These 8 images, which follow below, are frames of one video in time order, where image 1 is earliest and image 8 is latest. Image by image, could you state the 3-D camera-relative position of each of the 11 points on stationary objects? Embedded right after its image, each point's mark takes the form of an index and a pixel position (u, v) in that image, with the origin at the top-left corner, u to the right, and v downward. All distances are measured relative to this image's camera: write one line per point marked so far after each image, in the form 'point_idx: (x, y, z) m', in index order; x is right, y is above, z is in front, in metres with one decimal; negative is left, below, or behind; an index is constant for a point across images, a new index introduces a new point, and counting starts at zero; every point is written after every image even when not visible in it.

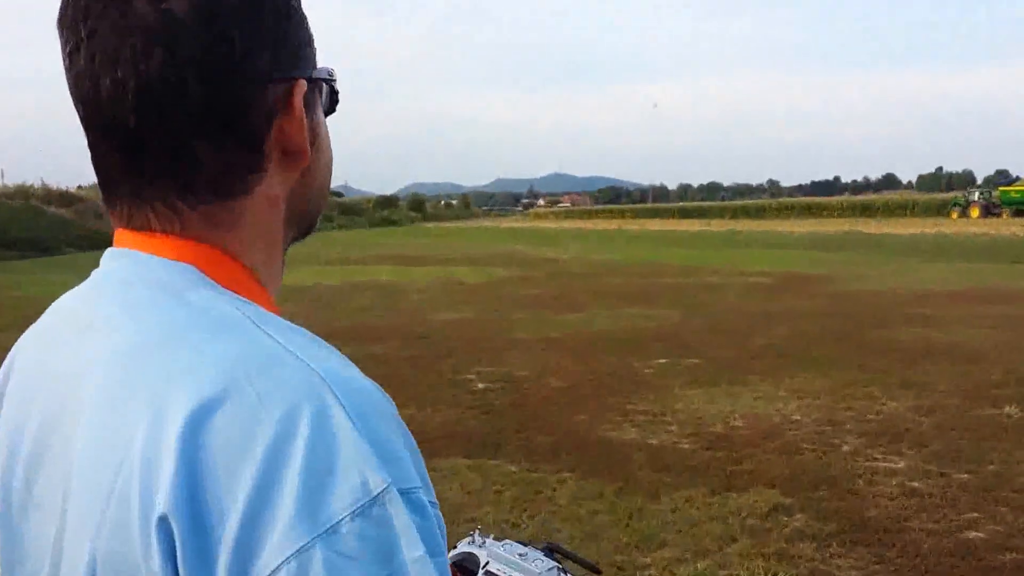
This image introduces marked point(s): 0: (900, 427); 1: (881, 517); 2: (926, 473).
0: (+3.2, -1.2, +8.2) m
1: (+2.3, -1.4, +6.1) m
2: (+3.0, -1.3, +7.1) m
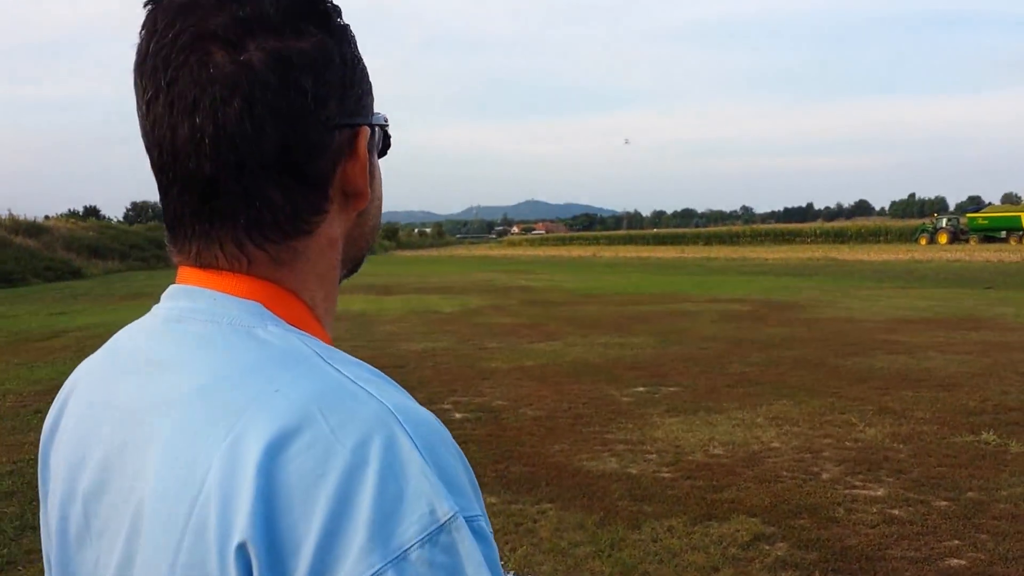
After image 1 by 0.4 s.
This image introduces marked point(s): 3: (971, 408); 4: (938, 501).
0: (+3.1, -1.4, +8.2) m
1: (+2.2, -1.6, +6.2) m
2: (+2.9, -1.5, +7.2) m
3: (+4.8, -1.3, +10.3) m
4: (+3.1, -1.6, +7.2) m
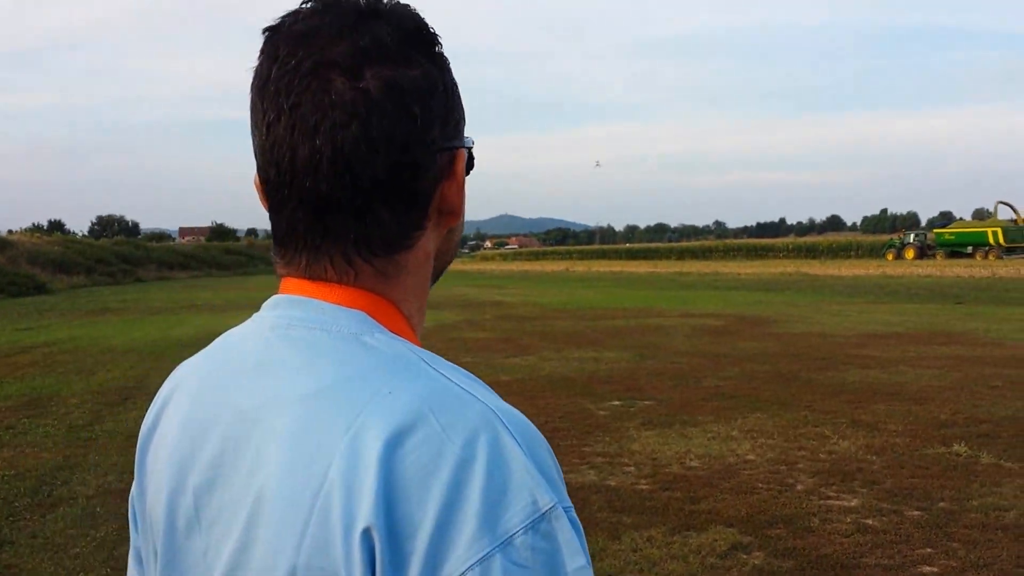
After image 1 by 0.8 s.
0: (+2.9, -1.5, +8.3) m
1: (+2.1, -1.7, +6.3) m
2: (+2.7, -1.6, +7.3) m
3: (+4.6, -1.4, +10.5) m
4: (+3.0, -1.7, +7.4) m
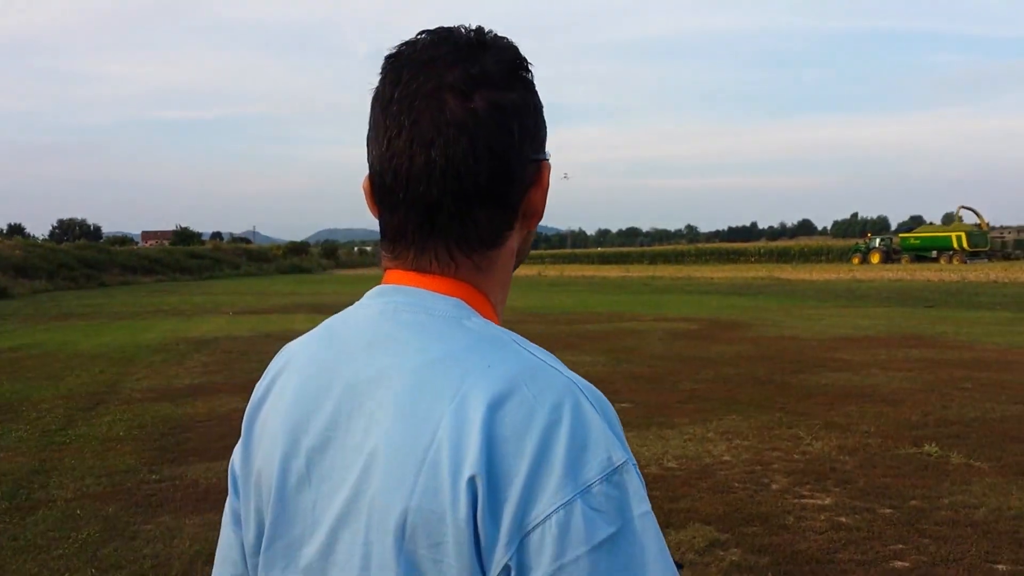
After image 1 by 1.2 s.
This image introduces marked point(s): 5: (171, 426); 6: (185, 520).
0: (+2.7, -1.5, +8.5) m
1: (+1.9, -1.7, +6.4) m
2: (+2.6, -1.7, +7.4) m
3: (+4.3, -1.4, +10.7) m
4: (+2.8, -1.7, +7.5) m
5: (-3.0, -1.2, +8.3) m
6: (-2.1, -1.5, +6.3) m
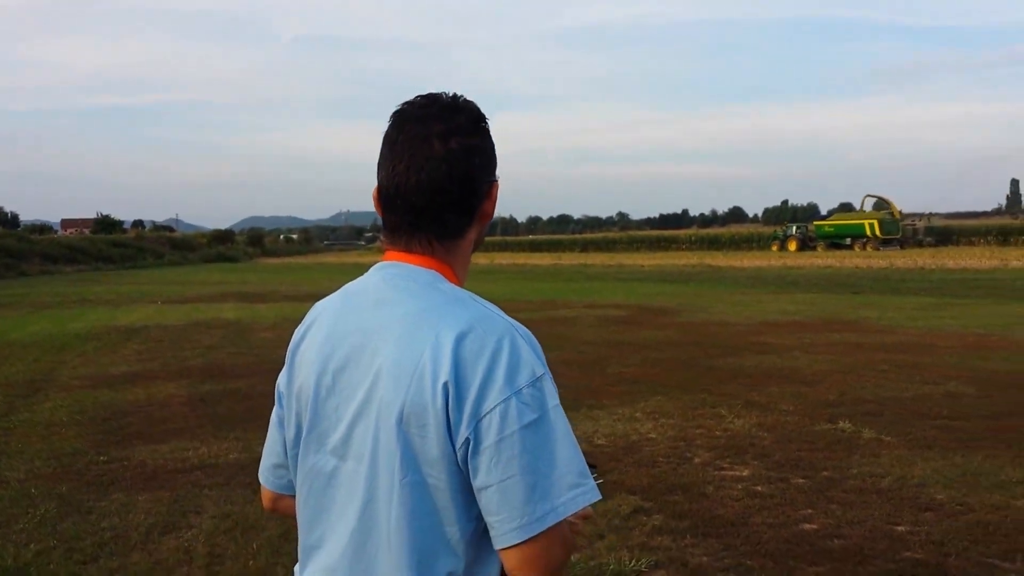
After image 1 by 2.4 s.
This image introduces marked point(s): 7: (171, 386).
0: (+2.1, -1.4, +9.1) m
1: (+1.5, -1.6, +6.9) m
2: (+2.1, -1.5, +8.0) m
3: (+3.6, -1.3, +11.3) m
4: (+2.3, -1.6, +8.1) m
5: (-3.5, -1.1, +8.5) m
6: (-2.5, -1.4, +6.6) m
7: (-3.2, -0.9, +9.4) m
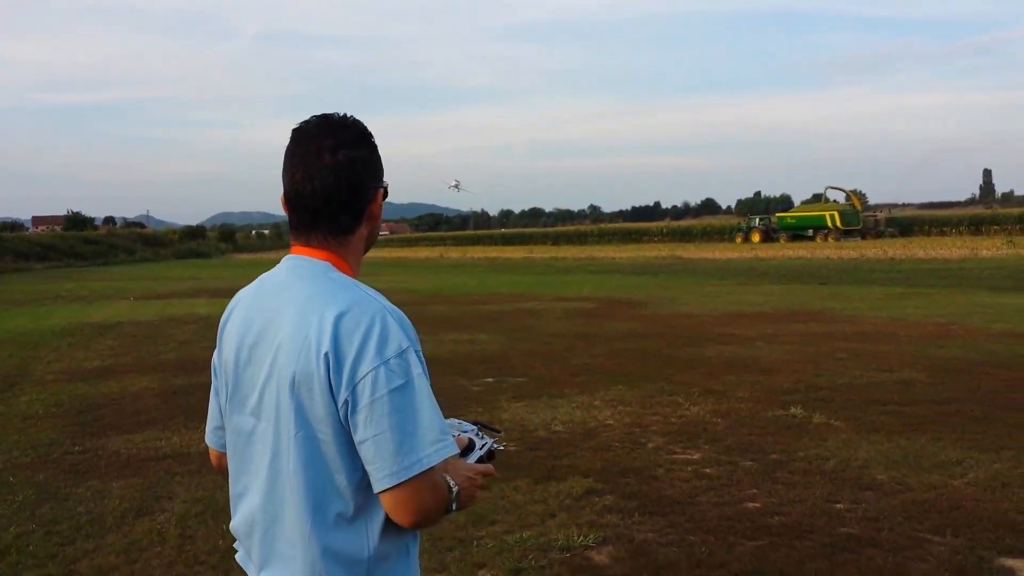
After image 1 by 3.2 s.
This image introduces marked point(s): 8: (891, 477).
0: (+1.8, -1.3, +9.5) m
1: (+1.2, -1.5, +7.3) m
2: (+1.8, -1.5, +8.4) m
3: (+3.2, -1.2, +11.8) m
4: (+2.0, -1.5, +8.5) m
5: (-3.8, -1.0, +8.8) m
6: (-2.8, -1.4, +6.9) m
7: (-3.6, -0.9, +9.6) m
8: (+3.2, -1.6, +8.4) m
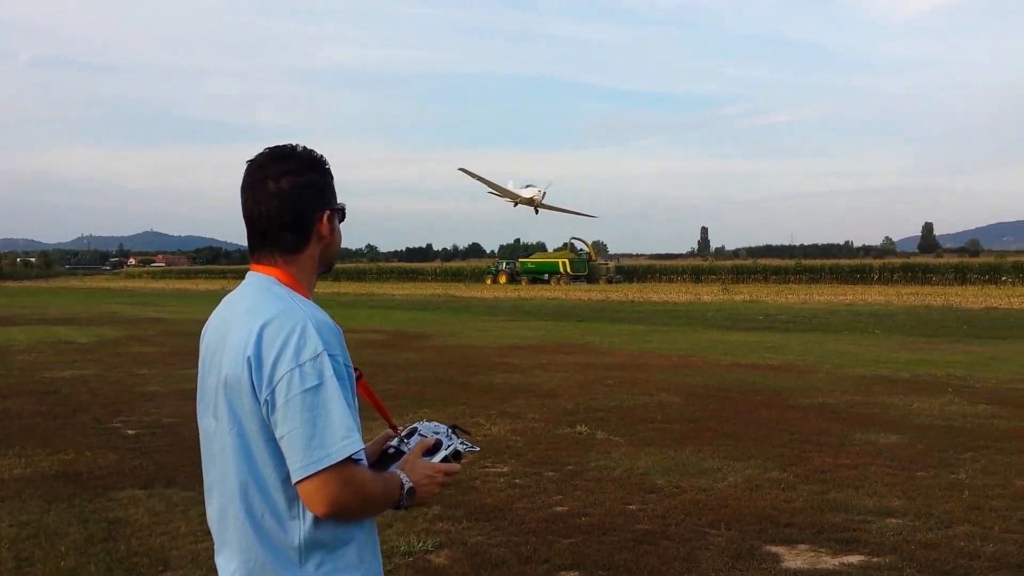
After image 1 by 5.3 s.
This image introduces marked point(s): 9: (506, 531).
0: (-0.1, -1.6, +10.2) m
1: (-0.1, -1.7, +8.0) m
2: (+0.1, -1.7, +9.2) m
3: (+0.7, -1.6, +12.8) m
4: (+0.3, -1.8, +9.3) m
5: (-5.4, -1.2, +8.2) m
6: (-3.9, -1.5, +6.5) m
7: (-5.4, -1.1, +9.0) m
8: (+1.5, -1.9, +9.5) m
9: (-0.1, -1.8, +7.4) m
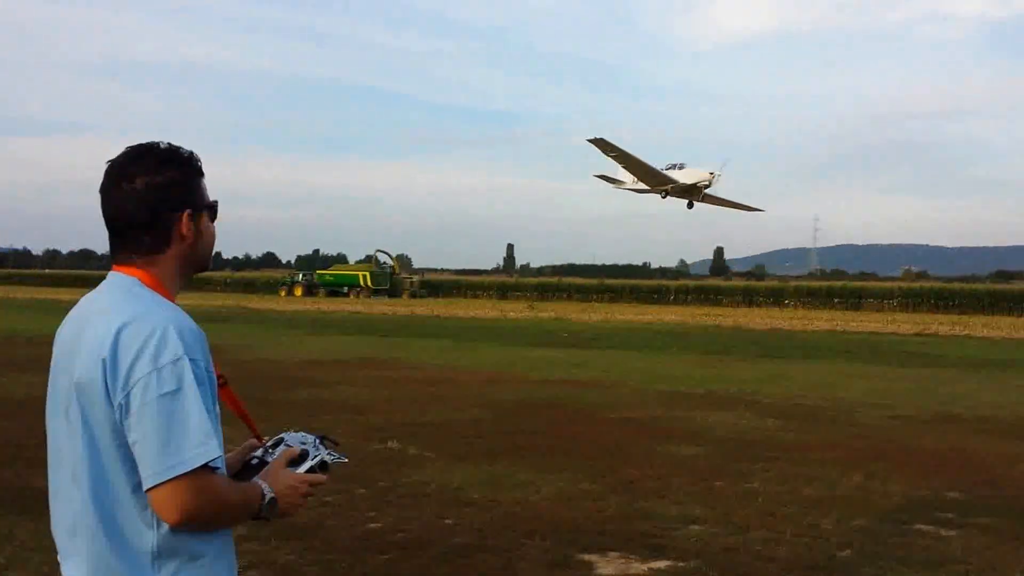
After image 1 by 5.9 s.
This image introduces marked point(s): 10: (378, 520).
0: (-2.0, -1.7, +9.9) m
1: (-1.6, -1.8, +7.7) m
2: (-1.6, -1.8, +9.0) m
3: (-1.7, -1.8, +12.6) m
4: (-1.4, -1.9, +9.2) m
5: (-6.7, -1.2, +6.9) m
6: (-5.0, -1.5, +5.6) m
7: (-6.9, -1.1, +7.8) m
8: (-0.2, -2.0, +9.6) m
9: (-1.4, -1.9, +7.2) m
10: (-1.0, -1.9, +8.1) m
